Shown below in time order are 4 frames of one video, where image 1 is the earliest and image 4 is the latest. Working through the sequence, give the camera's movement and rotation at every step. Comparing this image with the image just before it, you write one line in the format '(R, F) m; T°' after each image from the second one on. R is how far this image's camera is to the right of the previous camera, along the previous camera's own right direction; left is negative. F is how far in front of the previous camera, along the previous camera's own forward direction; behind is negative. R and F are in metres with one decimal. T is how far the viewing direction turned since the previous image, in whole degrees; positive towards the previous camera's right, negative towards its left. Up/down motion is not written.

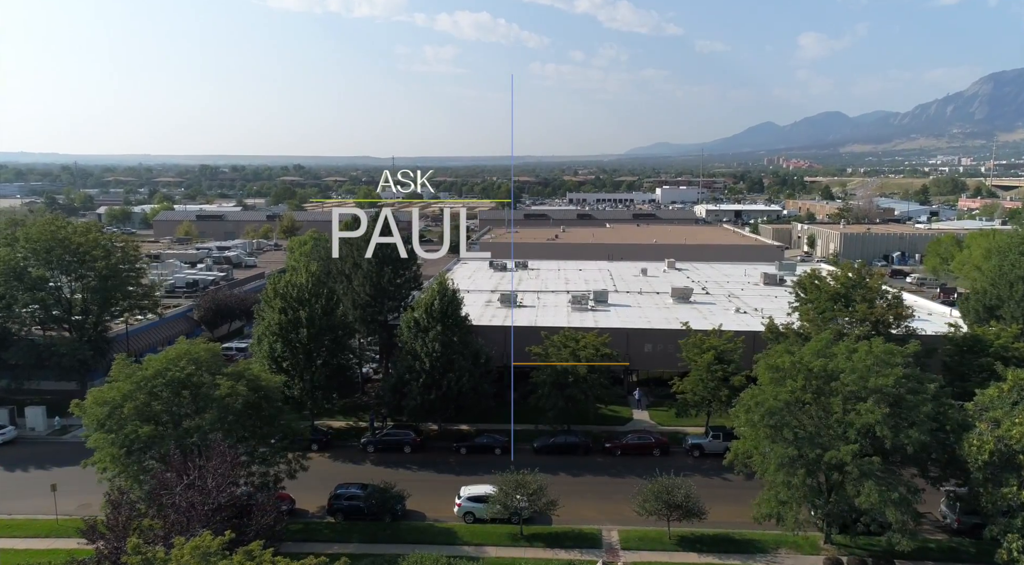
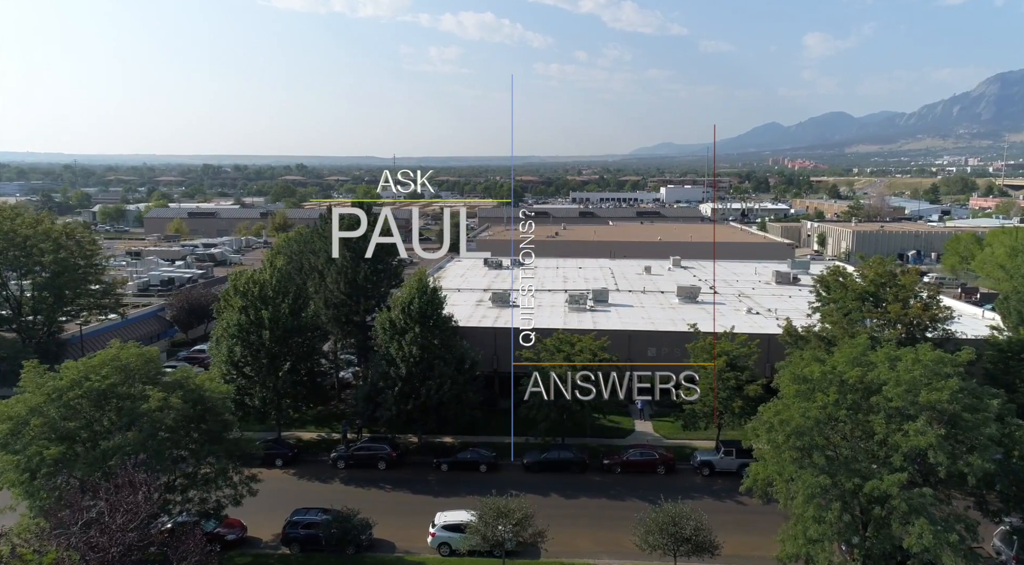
(+0.6, +2.6) m; 0°
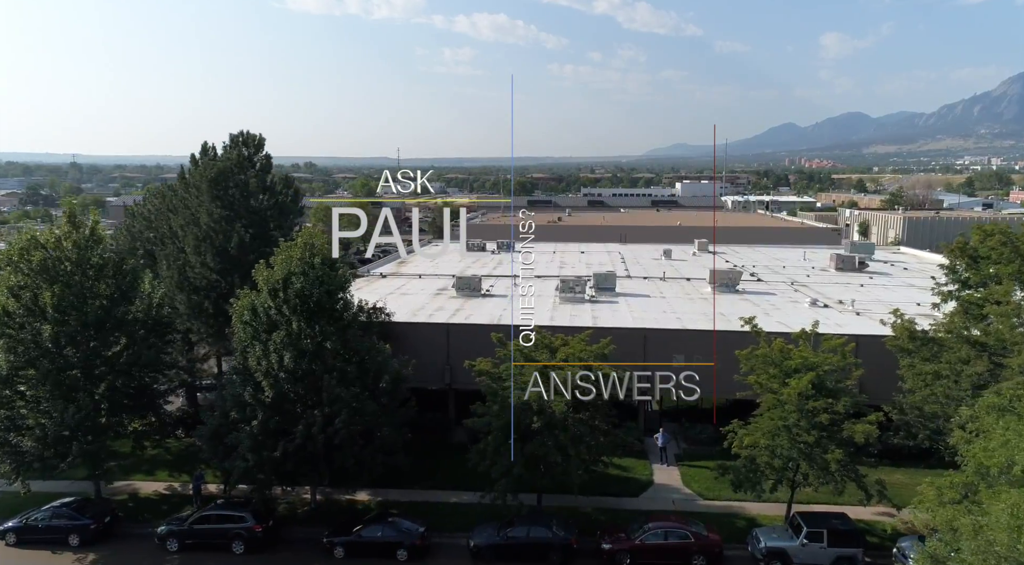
(+1.5, +8.7) m; -1°
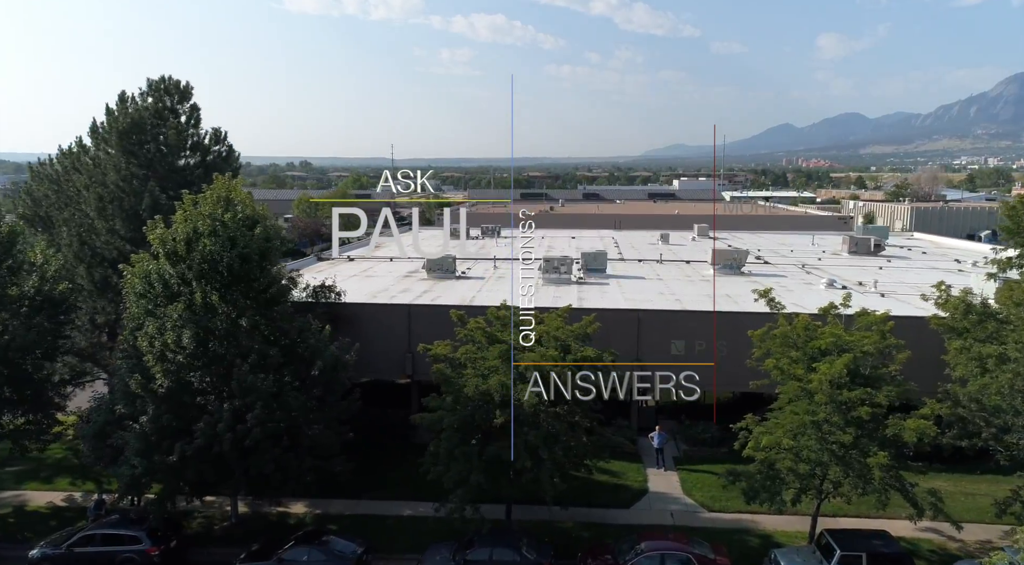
(+0.7, +2.6) m; 0°
